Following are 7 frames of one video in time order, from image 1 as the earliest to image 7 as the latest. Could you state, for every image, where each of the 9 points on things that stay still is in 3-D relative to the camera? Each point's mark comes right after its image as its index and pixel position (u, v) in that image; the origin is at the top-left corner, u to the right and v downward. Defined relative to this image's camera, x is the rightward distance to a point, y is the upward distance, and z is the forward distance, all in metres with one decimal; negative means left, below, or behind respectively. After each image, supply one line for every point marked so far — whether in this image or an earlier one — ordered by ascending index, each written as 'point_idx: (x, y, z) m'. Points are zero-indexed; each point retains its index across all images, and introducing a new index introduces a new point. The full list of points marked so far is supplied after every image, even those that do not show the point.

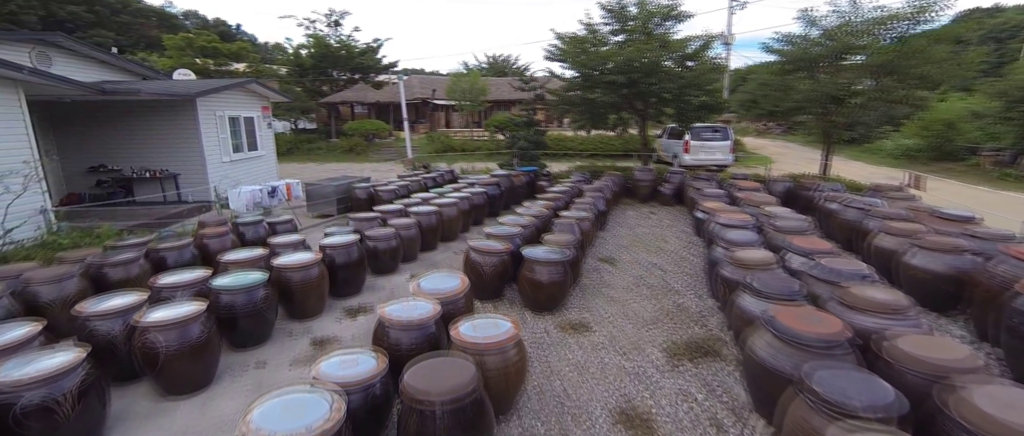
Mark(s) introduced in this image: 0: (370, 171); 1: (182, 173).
0: (-4.4, +1.4, +14.3) m
1: (-5.8, +0.8, +8.1) m
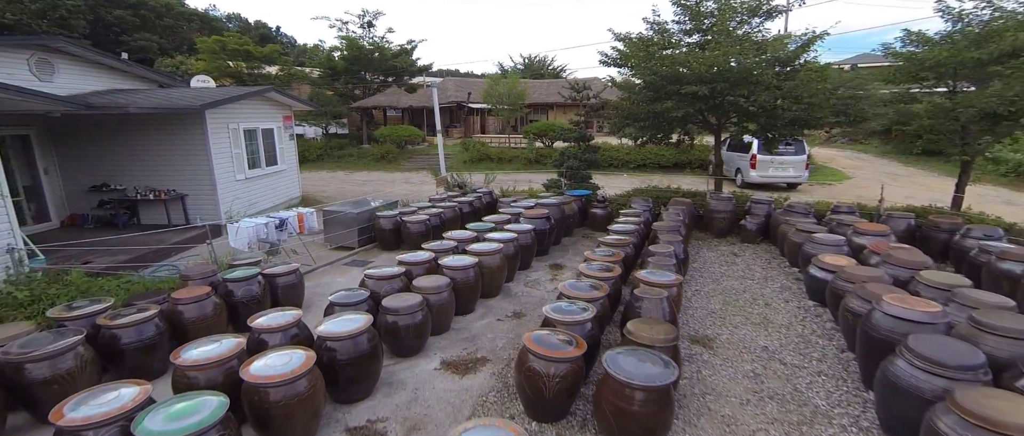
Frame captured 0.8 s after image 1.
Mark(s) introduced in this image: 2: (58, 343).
0: (-3.2, +1.0, +13.3) m
1: (-5.0, +0.4, +7.3) m
2: (-2.8, -0.8, +2.8) m
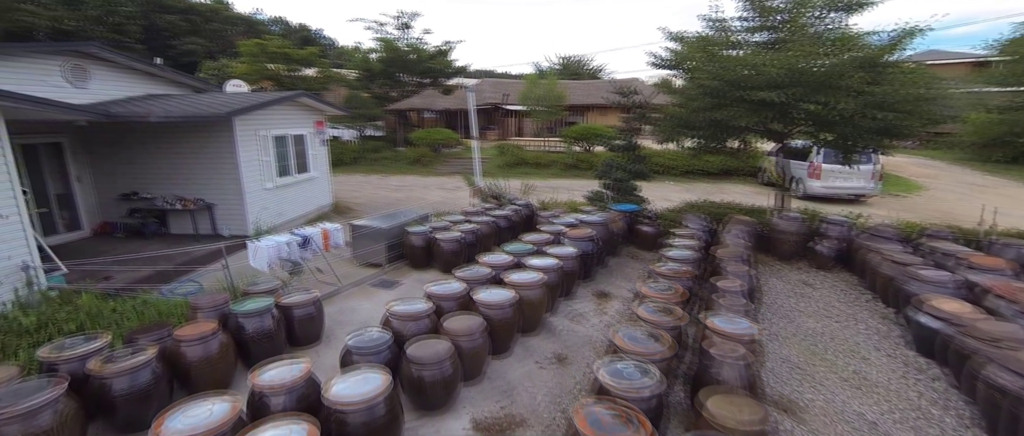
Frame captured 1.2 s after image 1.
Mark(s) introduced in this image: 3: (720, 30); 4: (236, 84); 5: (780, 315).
0: (-2.2, +0.8, +13.0) m
1: (-4.5, +0.2, +7.1) m
2: (-2.5, -1.0, +2.5) m
3: (+2.7, +2.4, +6.0) m
4: (-5.6, +2.7, +9.3) m
5: (+2.6, -0.9, +4.6) m
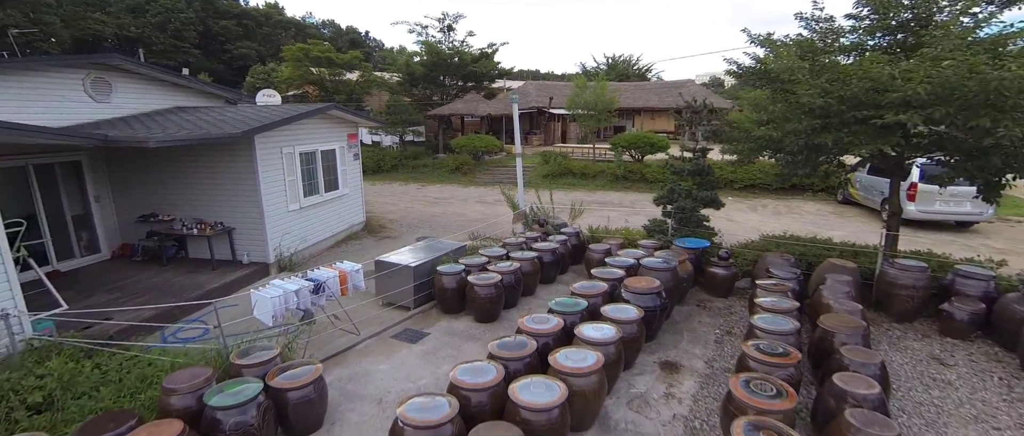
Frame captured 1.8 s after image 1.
0: (-1.0, +0.4, +12.2) m
1: (-3.8, -0.1, +6.5) m
2: (-2.3, -1.3, +1.8) m
3: (+3.3, +1.9, +4.9) m
4: (-4.7, +2.4, +8.9) m
5: (+3.0, -1.4, +3.4) m
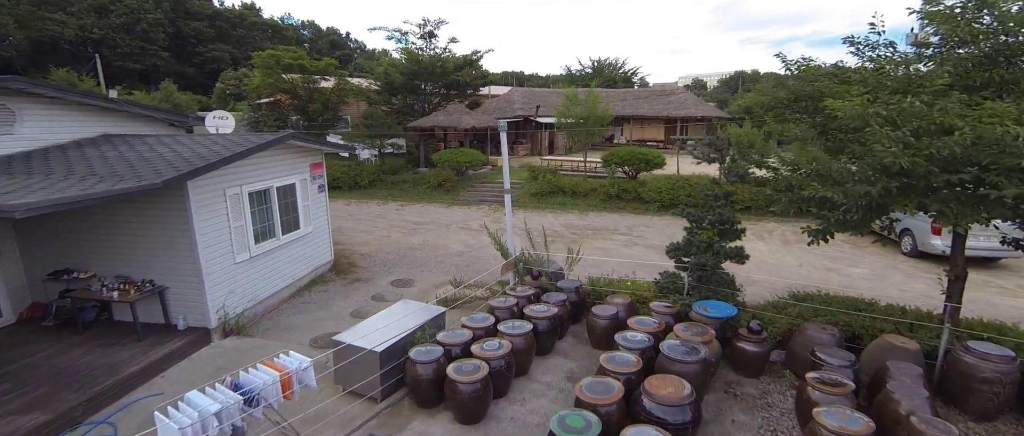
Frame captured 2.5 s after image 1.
0: (-1.4, -0.2, +11.2) m
1: (-4.0, -0.8, +5.4) m
2: (-2.3, -2.0, +0.7) m
3: (+3.2, +1.3, +4.0) m
4: (-4.9, +1.7, +7.8) m
5: (+3.0, -2.1, +2.5) m
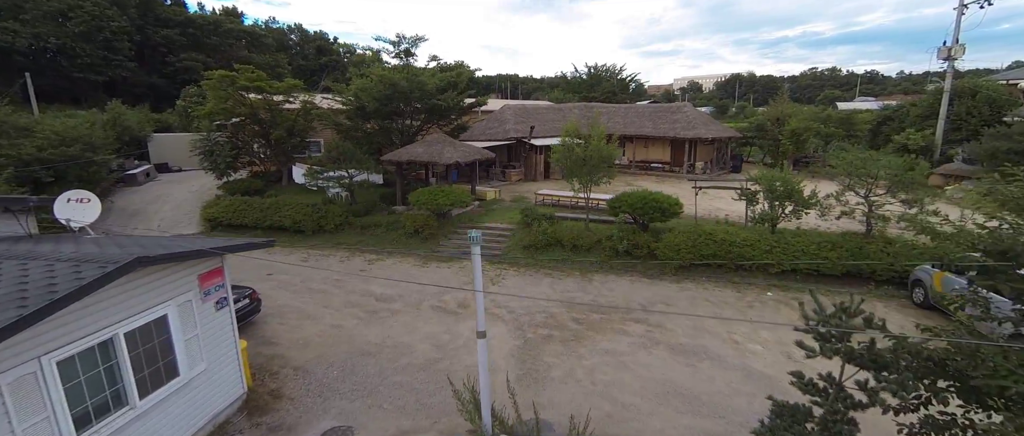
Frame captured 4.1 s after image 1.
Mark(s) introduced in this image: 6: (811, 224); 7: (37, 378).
0: (-1.6, -1.7, +8.9) m
1: (-4.2, -2.3, +3.2) m
2: (-2.5, -3.5, -1.5) m
3: (+3.0, -0.1, +1.8) m
4: (-5.1, +0.2, +5.5) m
5: (+2.8, -3.5, +0.3) m
6: (+7.2, -0.2, +11.1) m
7: (-3.7, -1.3, +3.5) m
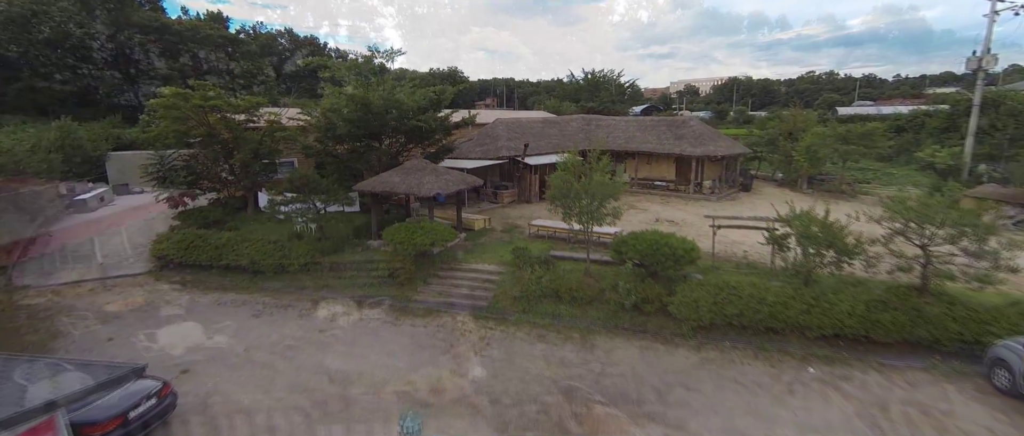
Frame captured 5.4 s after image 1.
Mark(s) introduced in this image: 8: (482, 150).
0: (-1.9, -2.7, +7.2) m
1: (-4.4, -3.3, +1.4) m
2: (-2.7, -4.4, -3.3) m
3: (+2.8, -1.1, +0.1) m
4: (-5.4, -0.8, +3.7) m
5: (+2.6, -4.5, -1.4) m
6: (+6.9, -1.1, +9.4) m
7: (-3.9, -2.2, +1.8) m
8: (-1.2, +2.7, +18.6) m
